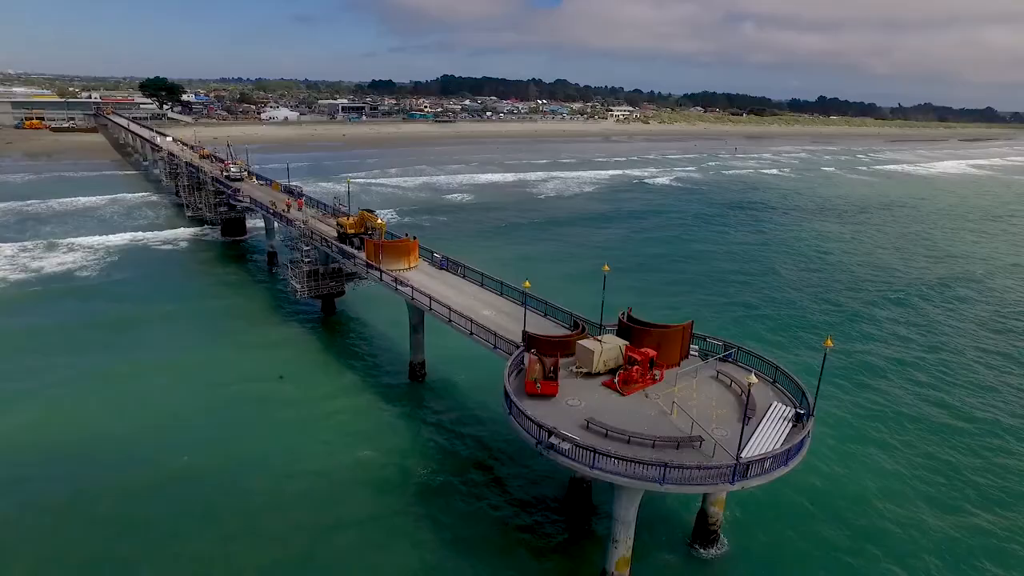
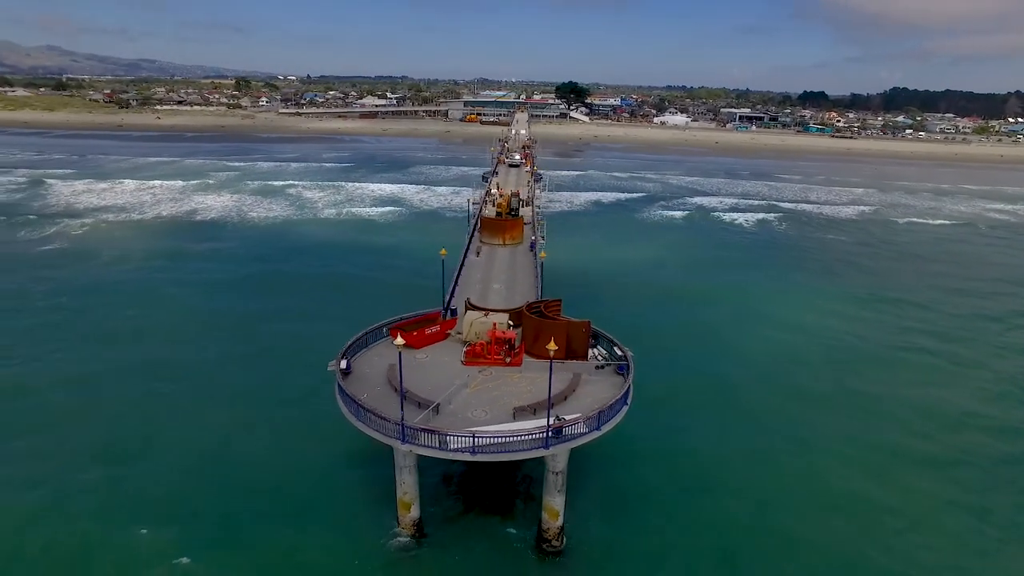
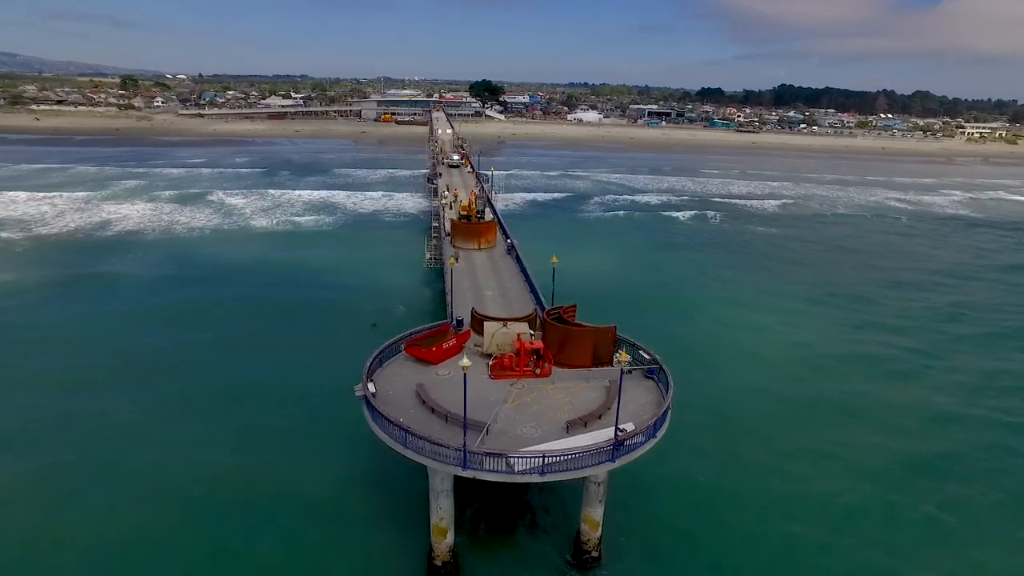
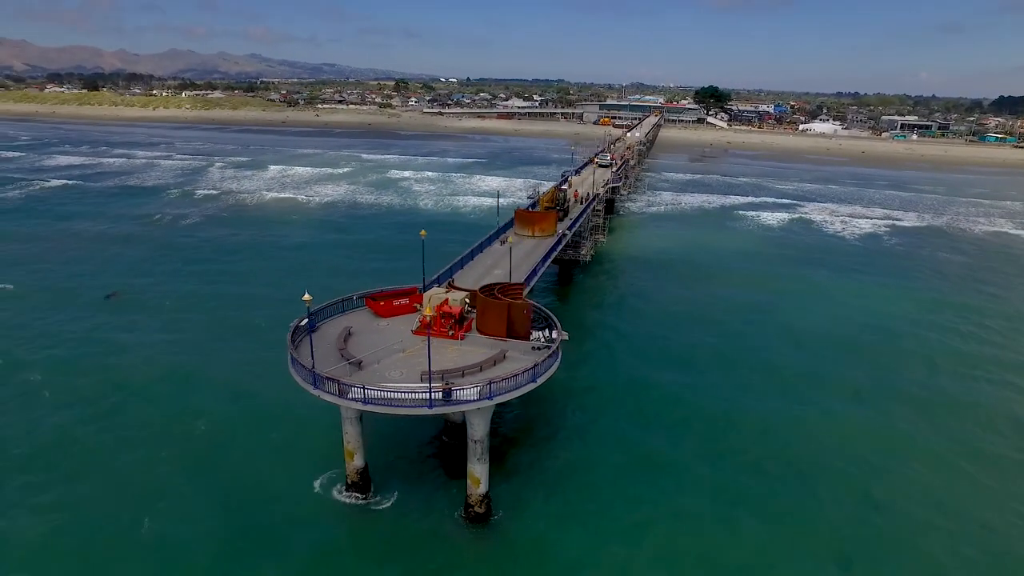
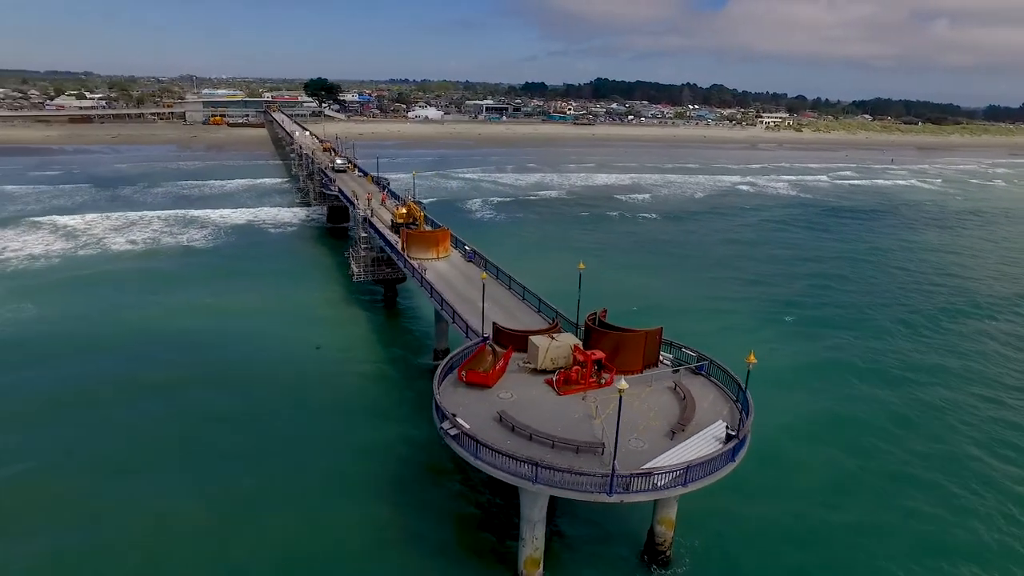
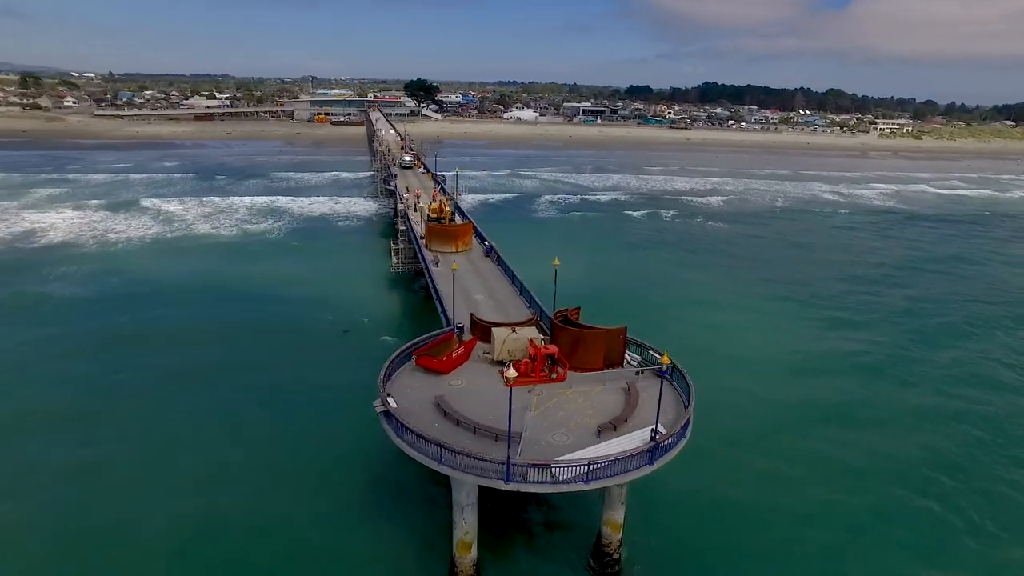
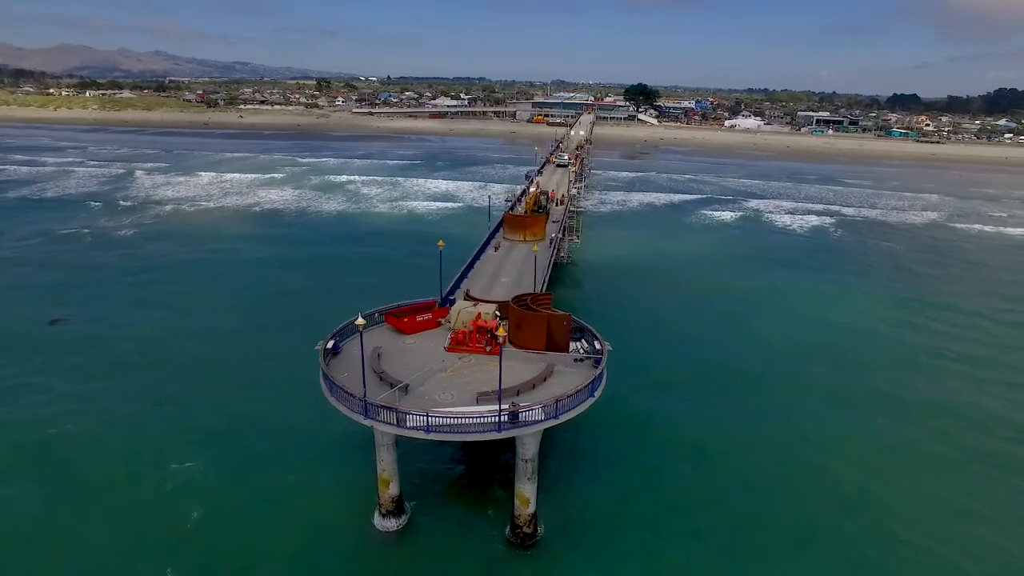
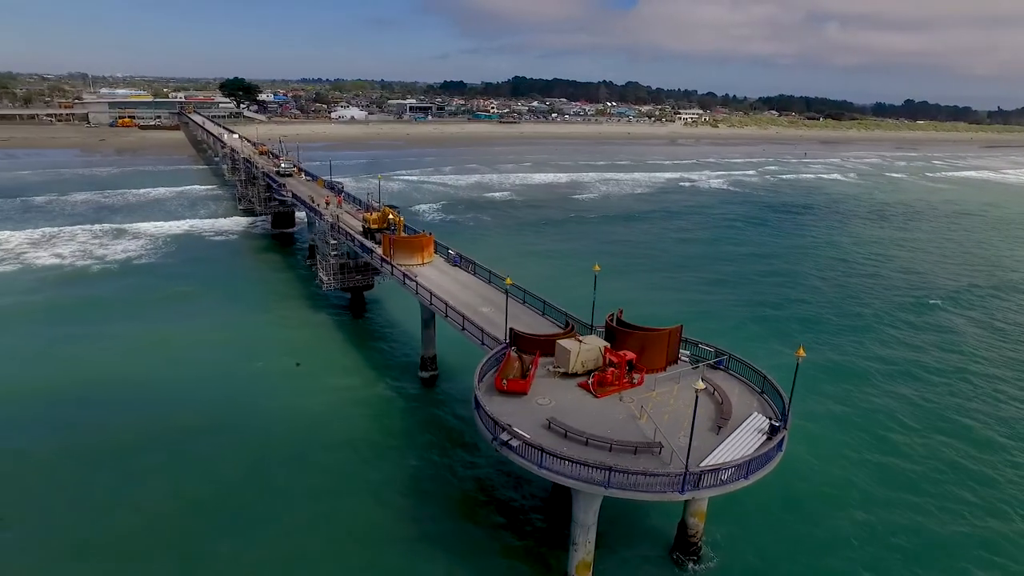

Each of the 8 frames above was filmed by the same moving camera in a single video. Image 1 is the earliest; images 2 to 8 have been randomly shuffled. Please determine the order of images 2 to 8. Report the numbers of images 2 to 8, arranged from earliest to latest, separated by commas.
8, 5, 6, 3, 2, 7, 4
